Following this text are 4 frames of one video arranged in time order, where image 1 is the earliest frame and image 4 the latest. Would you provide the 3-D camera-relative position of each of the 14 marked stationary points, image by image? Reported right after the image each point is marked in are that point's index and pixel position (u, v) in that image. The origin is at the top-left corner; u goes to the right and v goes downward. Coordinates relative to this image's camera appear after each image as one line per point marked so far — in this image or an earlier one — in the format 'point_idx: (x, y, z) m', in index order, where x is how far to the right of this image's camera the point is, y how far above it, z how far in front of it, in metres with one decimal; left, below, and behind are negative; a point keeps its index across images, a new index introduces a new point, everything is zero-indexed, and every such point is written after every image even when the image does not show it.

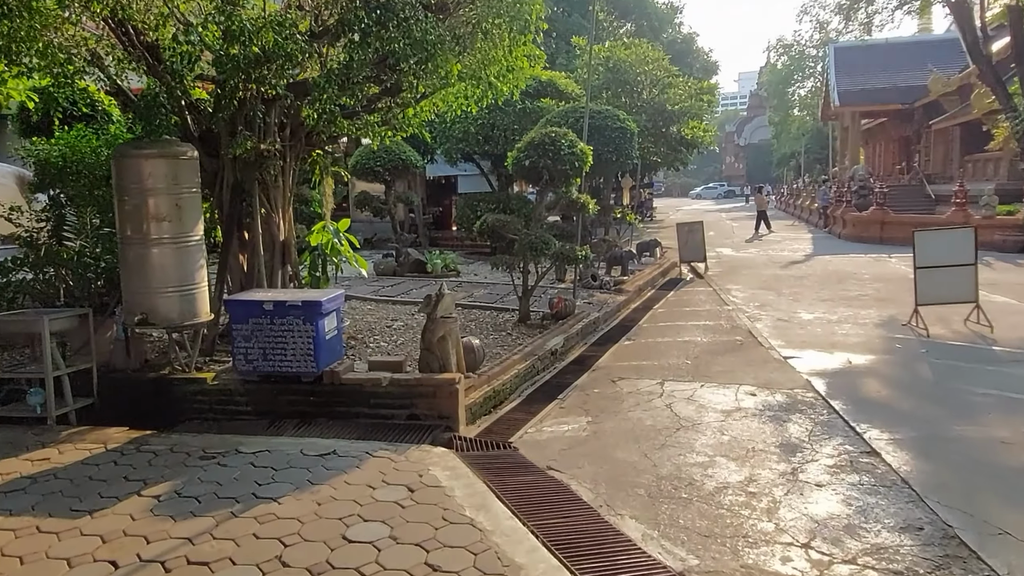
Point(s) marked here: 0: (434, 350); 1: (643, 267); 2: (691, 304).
0: (-0.6, -0.5, +4.9) m
1: (+2.4, +0.4, +12.2) m
2: (+2.6, -0.2, +9.5) m
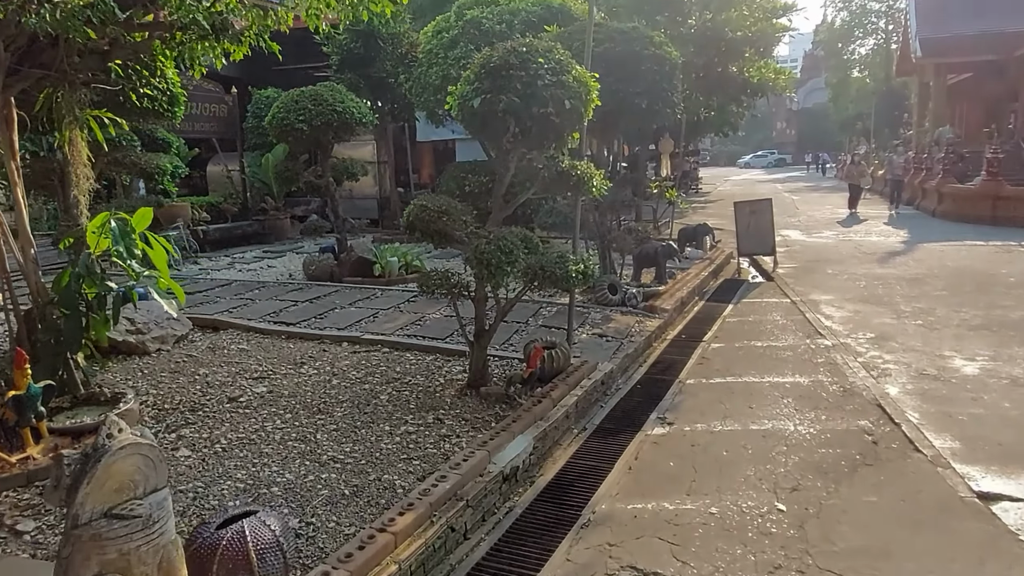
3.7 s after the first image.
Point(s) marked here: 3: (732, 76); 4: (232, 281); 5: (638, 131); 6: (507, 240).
0: (-1.1, -0.8, +1.7) m
1: (+2.3, +0.3, +8.7) m
2: (+2.3, -0.4, +6.2) m
3: (+3.6, +3.5, +10.9) m
4: (-3.3, +0.1, +7.7) m
5: (+1.4, +1.7, +7.2) m
6: (0.0, +0.3, +4.1) m
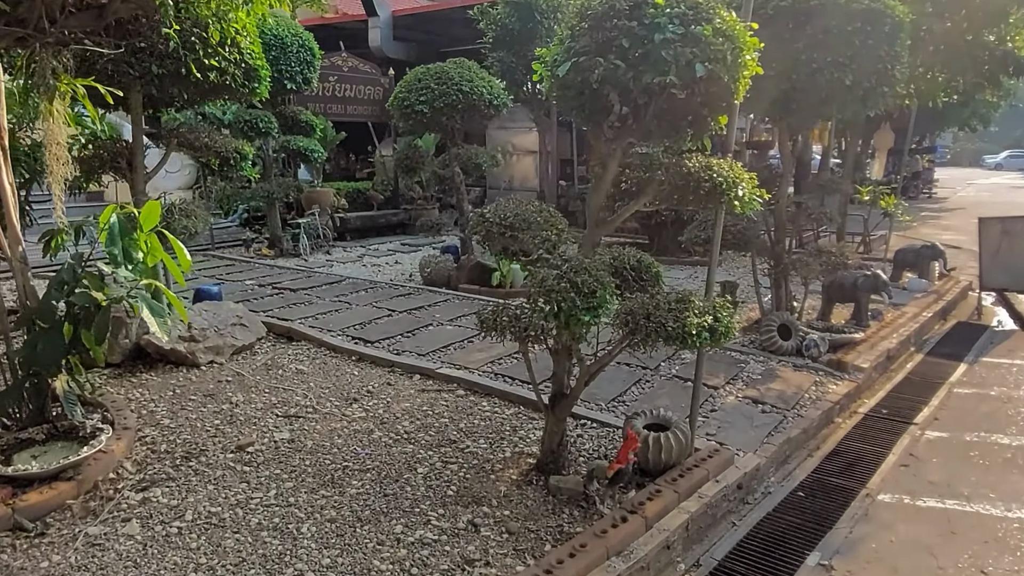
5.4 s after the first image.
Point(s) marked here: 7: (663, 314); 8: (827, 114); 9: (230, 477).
0: (-1.4, -1.0, +0.8) m
1: (+3.9, -0.1, +6.6) m
2: (+3.1, -0.8, +4.1) m
3: (+6.0, +3.0, +8.3) m
4: (-1.8, +0.1, +7.2) m
5: (+2.6, +1.4, +5.3) m
6: (+0.4, +0.1, +2.8) m
7: (+0.6, -0.1, +2.8) m
8: (+2.4, +1.3, +5.0) m
9: (-1.3, -0.9, +3.0) m
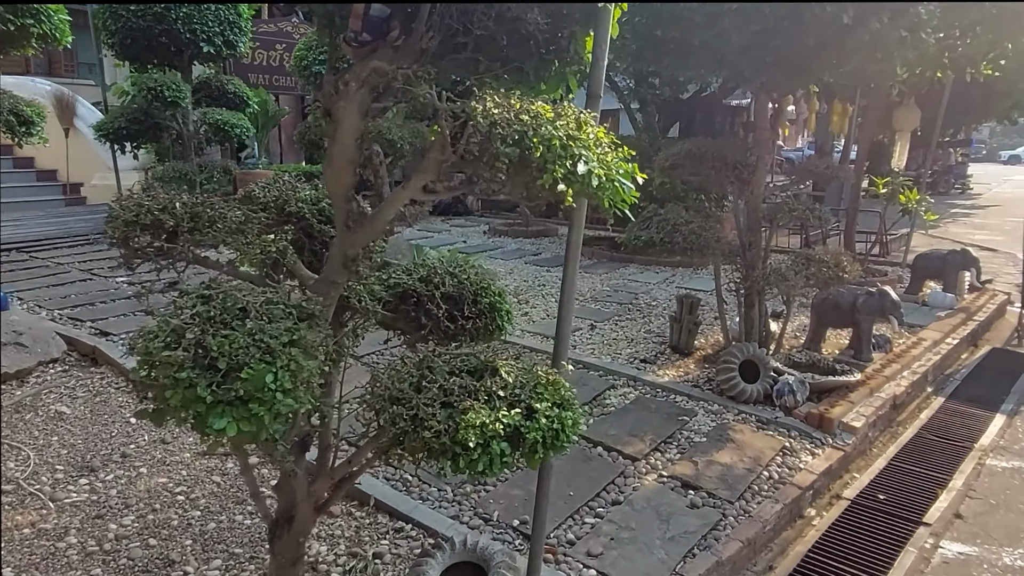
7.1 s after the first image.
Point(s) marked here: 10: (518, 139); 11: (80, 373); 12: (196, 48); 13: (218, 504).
0: (-2.3, -1.1, -0.4) m
1: (+3.2, -0.2, +5.2) m
2: (+2.4, -1.0, +2.7) m
3: (+5.4, +2.8, +6.7) m
4: (-2.4, +0.1, +6.0) m
5: (+1.9, +1.2, +3.9) m
6: (-0.4, -0.1, +1.5) m
7: (-0.2, -0.2, +1.5) m
8: (+1.7, +1.2, +3.6) m
9: (-2.1, -1.0, +1.8) m
10: (+0.1, +0.3, +1.5) m
11: (-2.4, -0.4, +3.6) m
12: (-3.5, +2.7, +7.4) m
13: (-1.1, -0.8, +2.5) m
